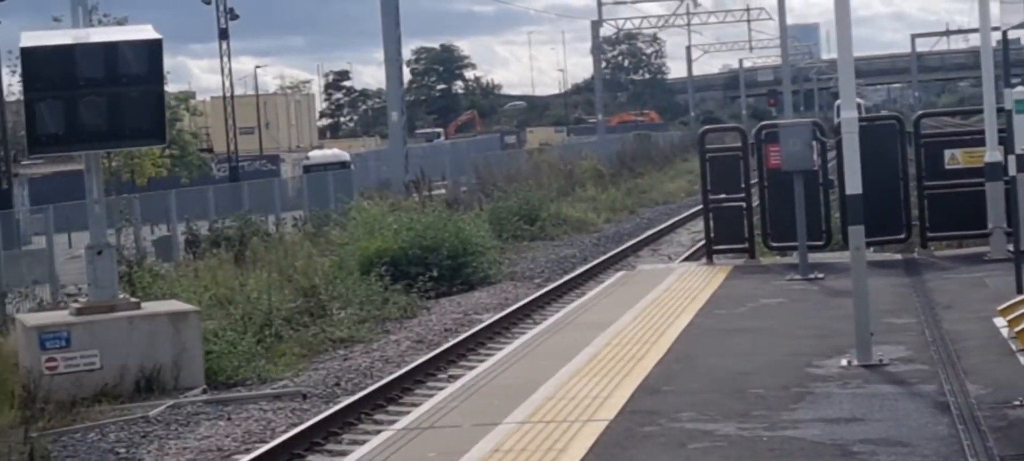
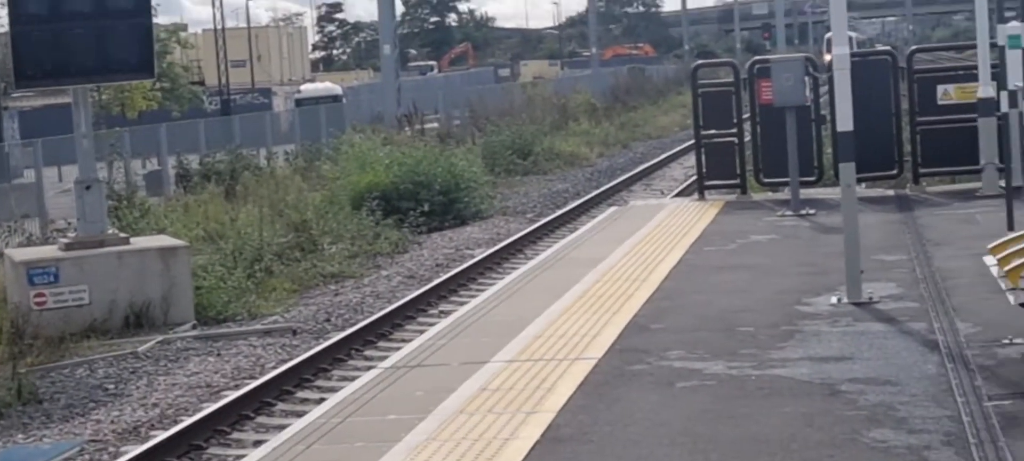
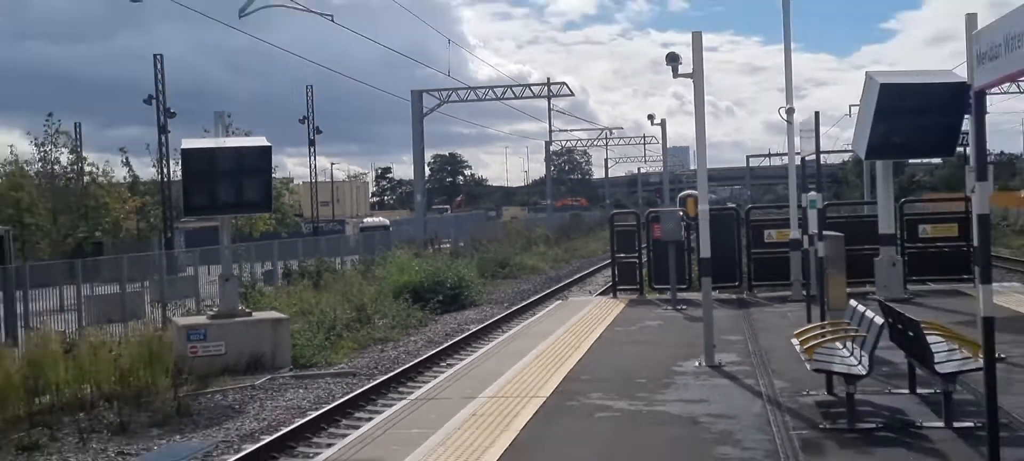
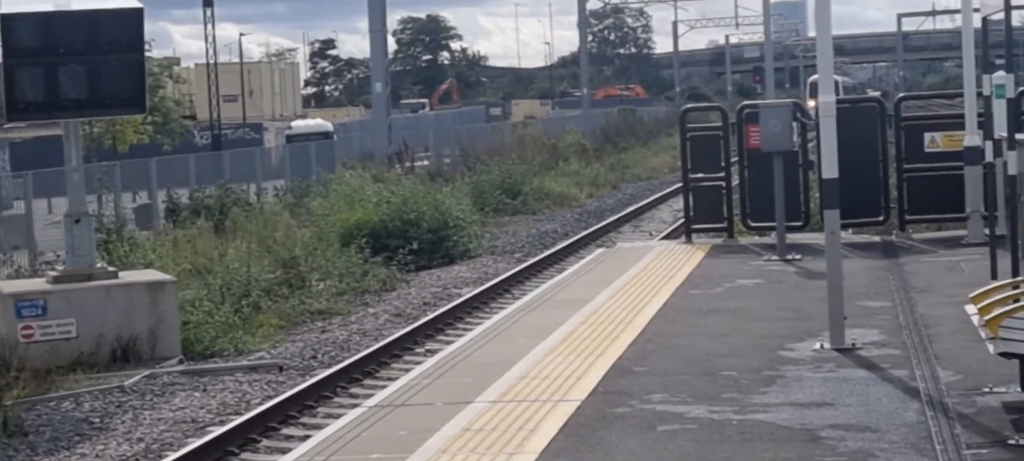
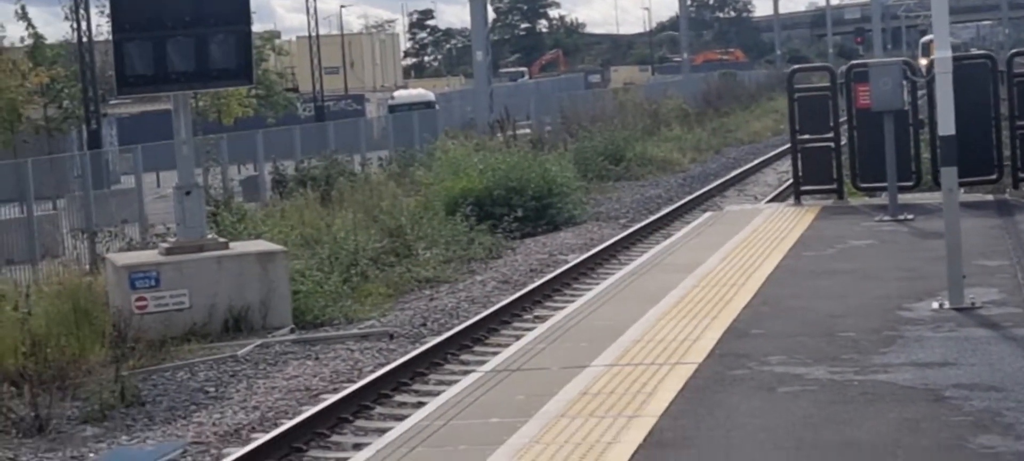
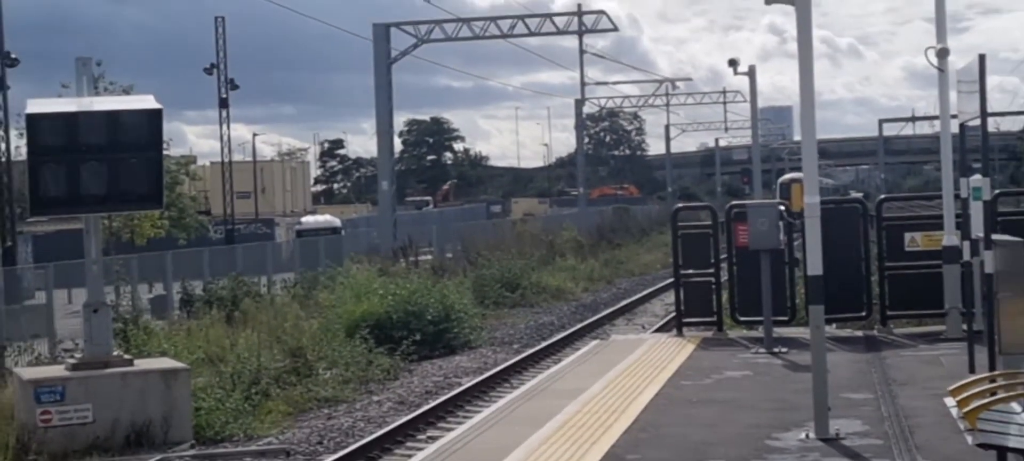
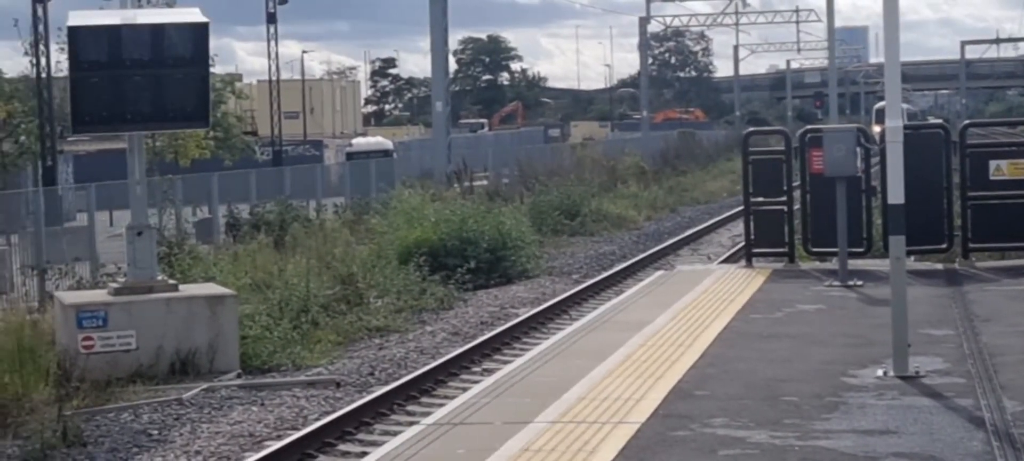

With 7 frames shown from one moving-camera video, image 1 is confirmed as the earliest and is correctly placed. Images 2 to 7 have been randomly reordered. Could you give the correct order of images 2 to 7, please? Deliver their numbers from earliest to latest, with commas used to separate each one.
5, 2, 7, 4, 6, 3
